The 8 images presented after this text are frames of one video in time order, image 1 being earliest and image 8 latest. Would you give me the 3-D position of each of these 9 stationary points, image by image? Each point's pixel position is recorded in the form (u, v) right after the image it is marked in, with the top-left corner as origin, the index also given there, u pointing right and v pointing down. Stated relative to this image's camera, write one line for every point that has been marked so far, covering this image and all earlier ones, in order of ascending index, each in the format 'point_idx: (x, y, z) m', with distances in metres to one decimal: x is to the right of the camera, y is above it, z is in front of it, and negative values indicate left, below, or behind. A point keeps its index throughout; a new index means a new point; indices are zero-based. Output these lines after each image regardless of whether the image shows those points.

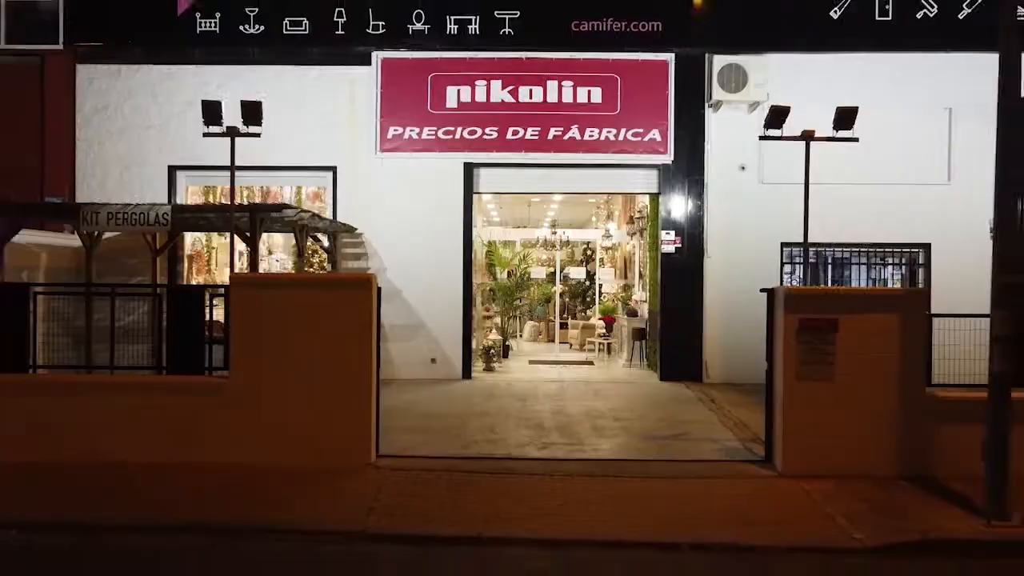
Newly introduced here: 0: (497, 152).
0: (-0.2, +1.7, +9.9) m
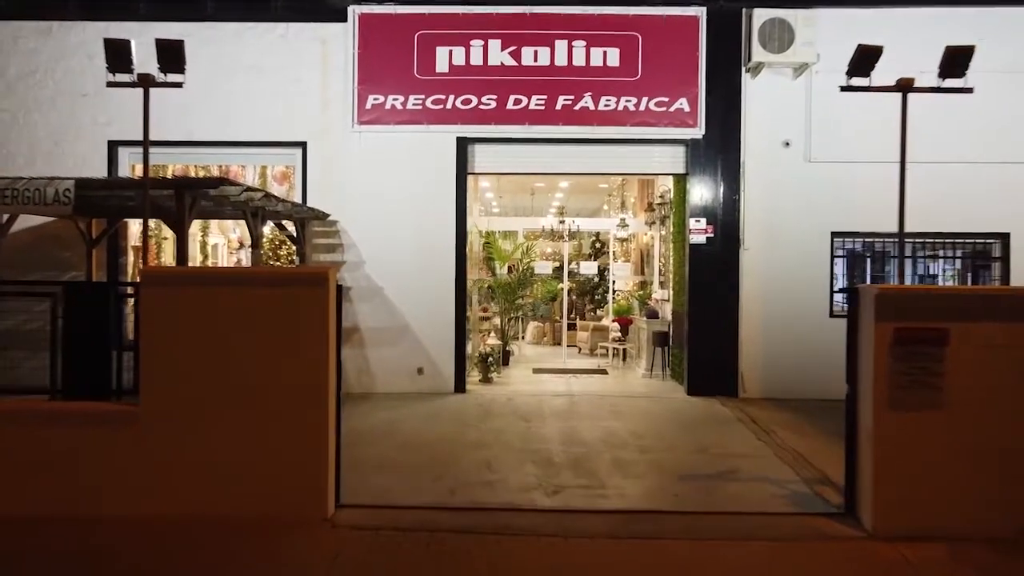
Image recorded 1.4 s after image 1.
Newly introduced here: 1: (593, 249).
0: (-0.2, +1.7, +8.4) m
1: (+1.1, +0.5, +11.6) m
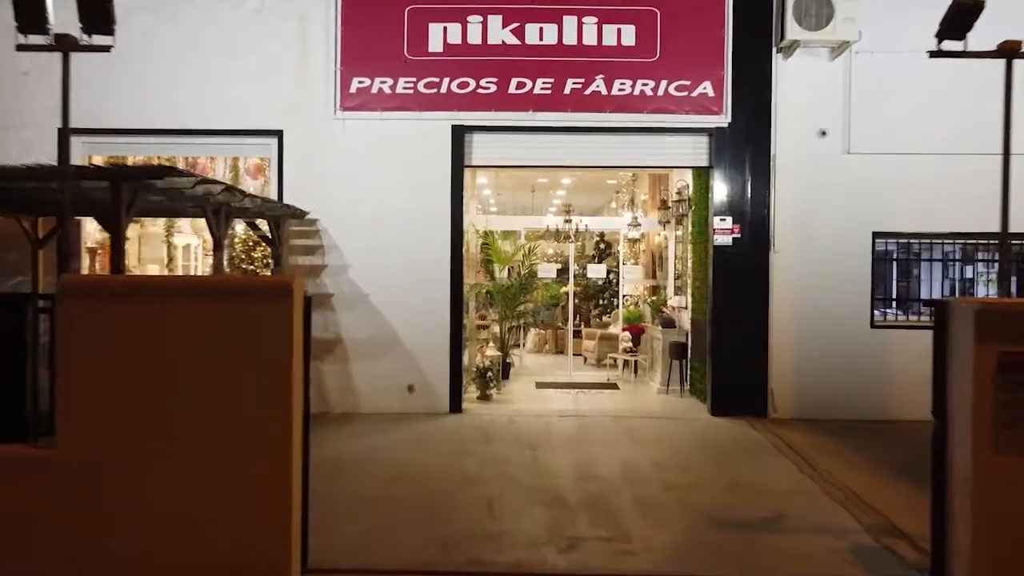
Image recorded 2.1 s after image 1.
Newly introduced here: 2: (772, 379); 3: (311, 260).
0: (-0.1, +1.6, +7.4) m
1: (+1.1, +0.5, +10.7) m
2: (+2.4, -0.8, +7.4) m
3: (-1.8, +0.3, +7.5) m
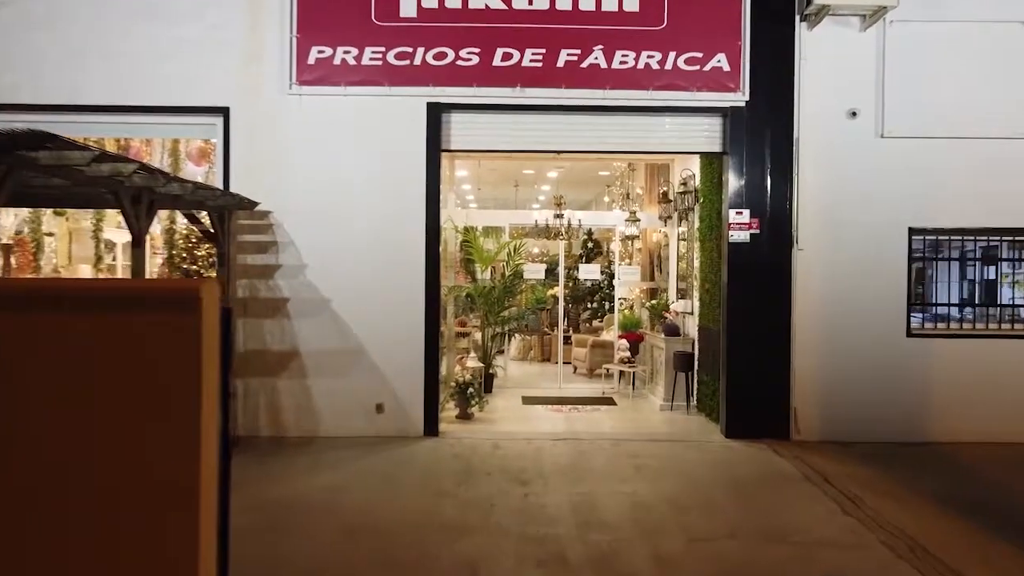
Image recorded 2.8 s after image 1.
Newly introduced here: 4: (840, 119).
0: (-0.3, +1.6, +6.4) m
1: (+0.9, +0.5, +9.7) m
2: (+2.3, -0.9, +6.5) m
3: (-2.0, +0.2, +6.4) m
4: (+2.6, +1.4, +6.5) m
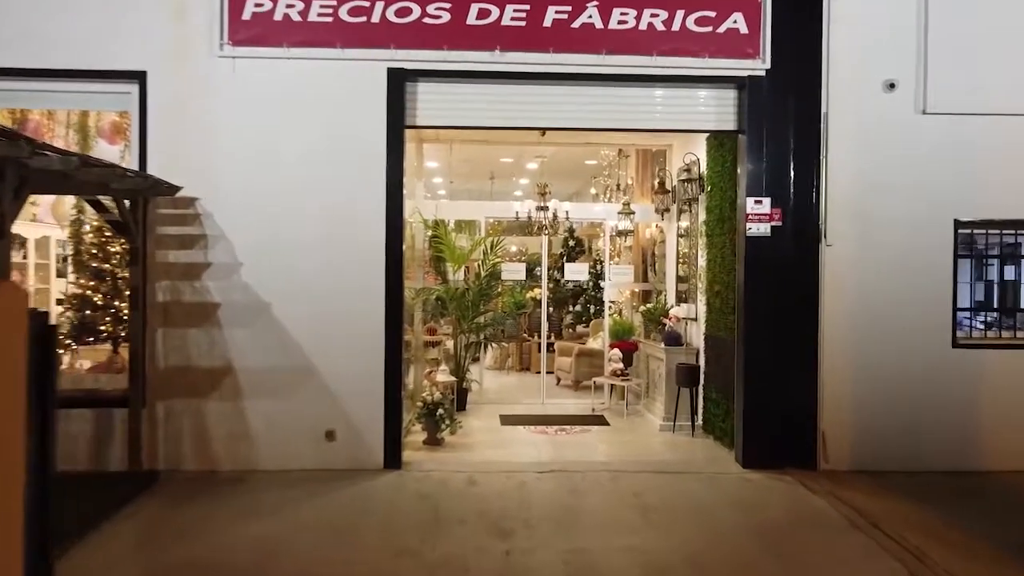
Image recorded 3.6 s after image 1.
0: (-0.4, +1.6, +5.4) m
1: (+0.6, +0.4, +8.7) m
2: (+2.1, -0.9, +5.5) m
3: (-2.1, +0.2, +5.3) m
4: (+2.5, +1.3, +5.5) m
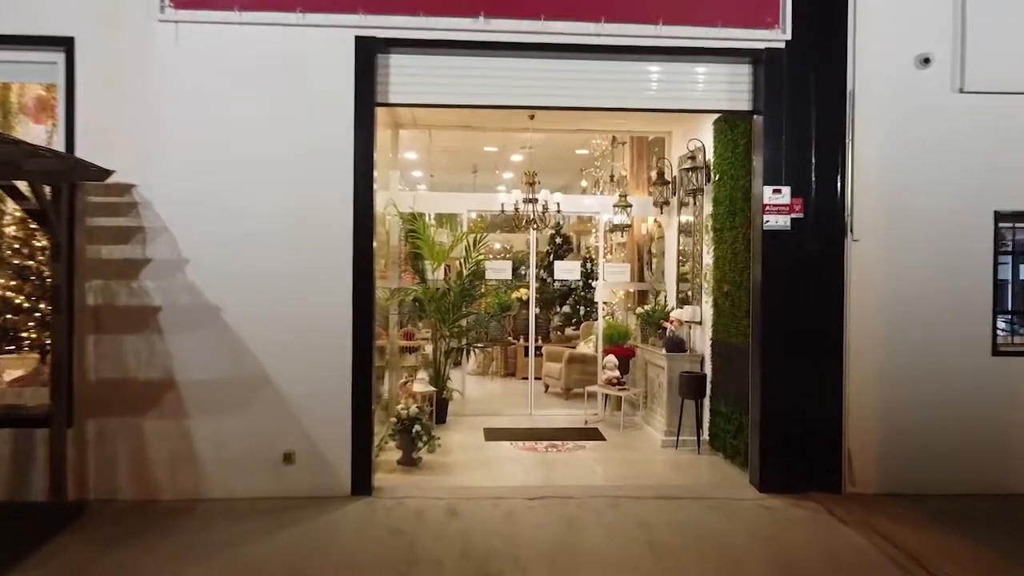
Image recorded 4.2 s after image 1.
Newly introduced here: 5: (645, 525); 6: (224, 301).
0: (-0.5, +1.6, +4.7) m
1: (+0.5, +0.4, +8.0) m
2: (+2.0, -0.9, +4.9) m
3: (-2.2, +0.2, +4.6) m
4: (+2.4, +1.3, +4.9) m
5: (+0.7, -1.3, +4.3) m
6: (-1.7, -0.1, +4.6) m
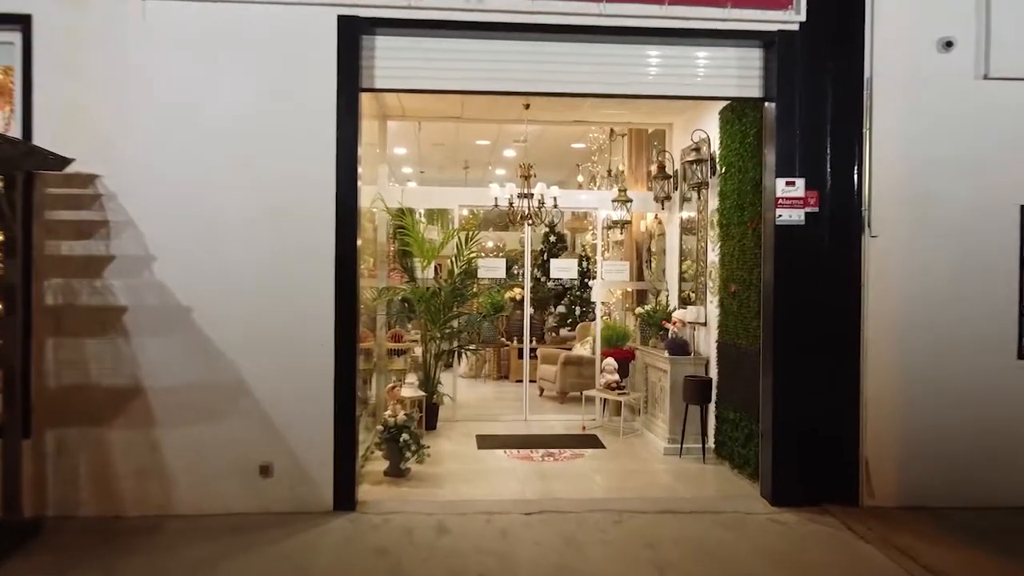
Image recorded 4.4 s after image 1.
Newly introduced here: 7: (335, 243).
0: (-0.5, +1.6, +4.3) m
1: (+0.4, +0.4, +7.7) m
2: (+2.0, -0.9, +4.6) m
3: (-2.2, +0.2, +4.2) m
4: (+2.4, +1.3, +4.6) m
5: (+0.7, -1.3, +4.0) m
6: (-1.7, -0.1, +4.3) m
7: (-1.0, +0.2, +4.4) m
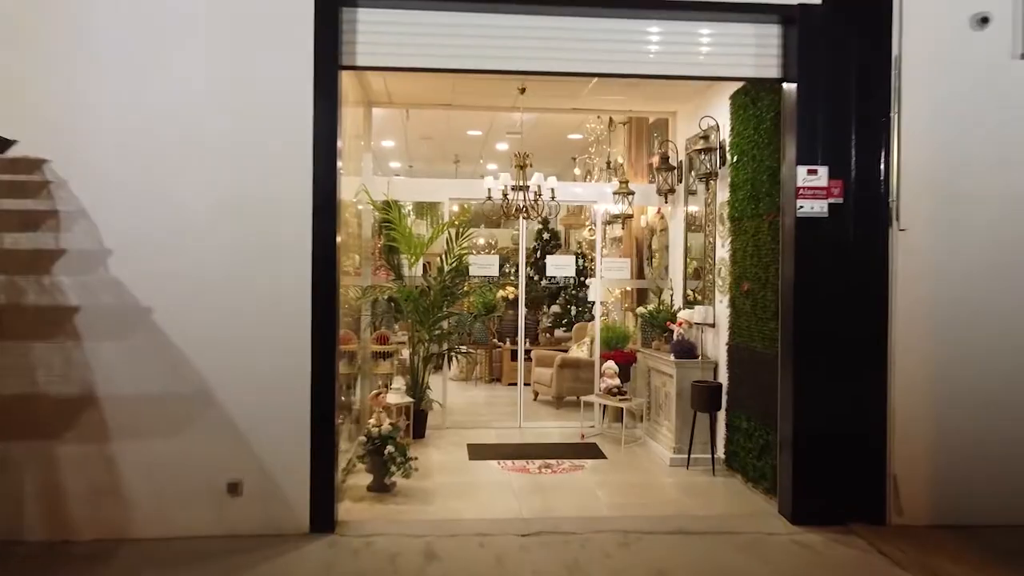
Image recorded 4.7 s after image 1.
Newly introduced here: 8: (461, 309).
0: (-0.5, +1.6, +3.9) m
1: (+0.3, +0.4, +7.3) m
2: (+2.0, -0.9, +4.2) m
3: (-2.2, +0.2, +3.8) m
4: (+2.3, +1.3, +4.2) m
5: (+0.7, -1.2, +3.6) m
6: (-1.7, -0.1, +3.9) m
7: (-1.0, +0.3, +3.9) m
8: (-0.4, -0.2, +6.7) m
